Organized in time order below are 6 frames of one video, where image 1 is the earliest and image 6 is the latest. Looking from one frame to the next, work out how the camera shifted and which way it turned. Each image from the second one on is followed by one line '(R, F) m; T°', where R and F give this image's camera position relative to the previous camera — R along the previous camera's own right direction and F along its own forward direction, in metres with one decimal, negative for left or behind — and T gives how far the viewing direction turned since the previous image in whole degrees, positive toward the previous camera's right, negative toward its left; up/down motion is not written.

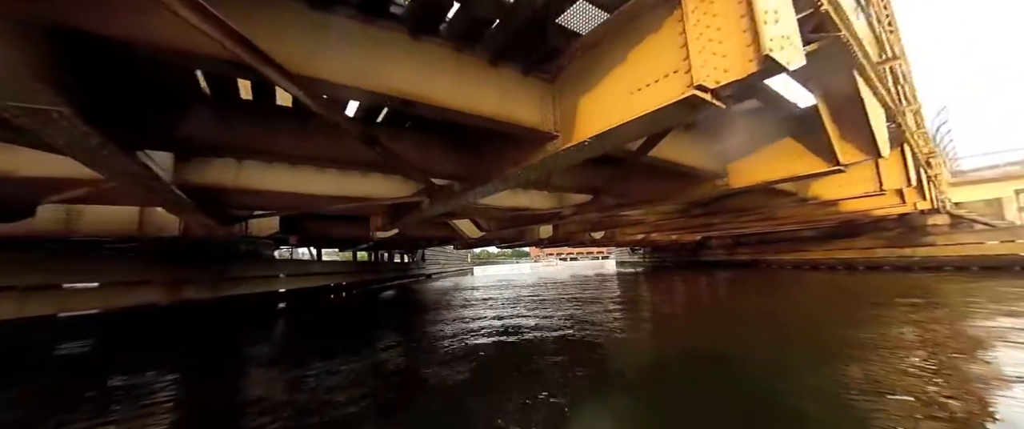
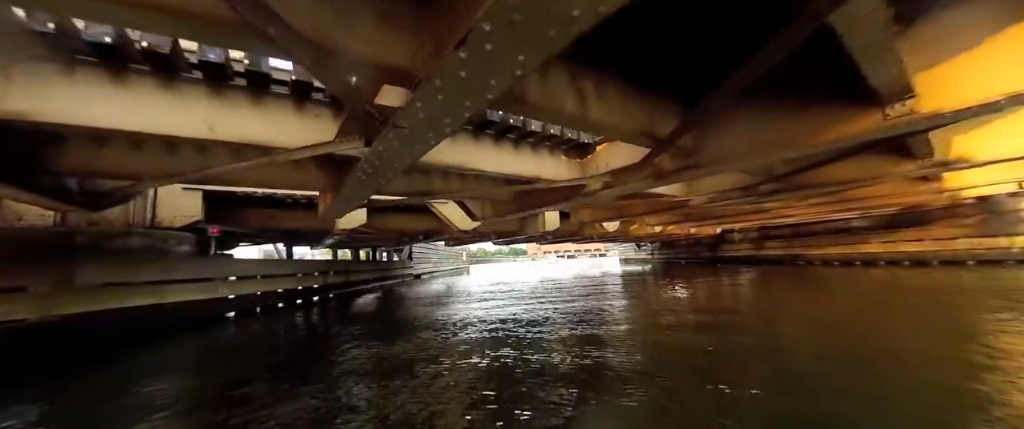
(-0.1, +1.7) m; +1°
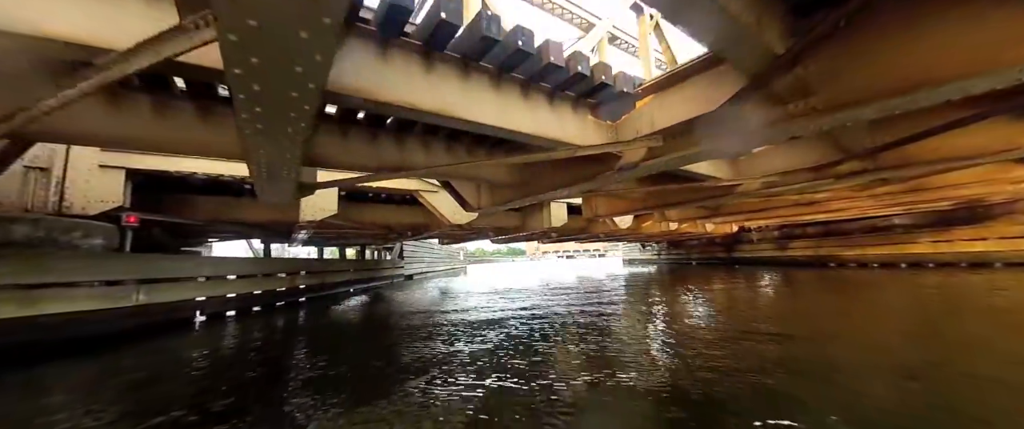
(0.0, +1.0) m; 0°
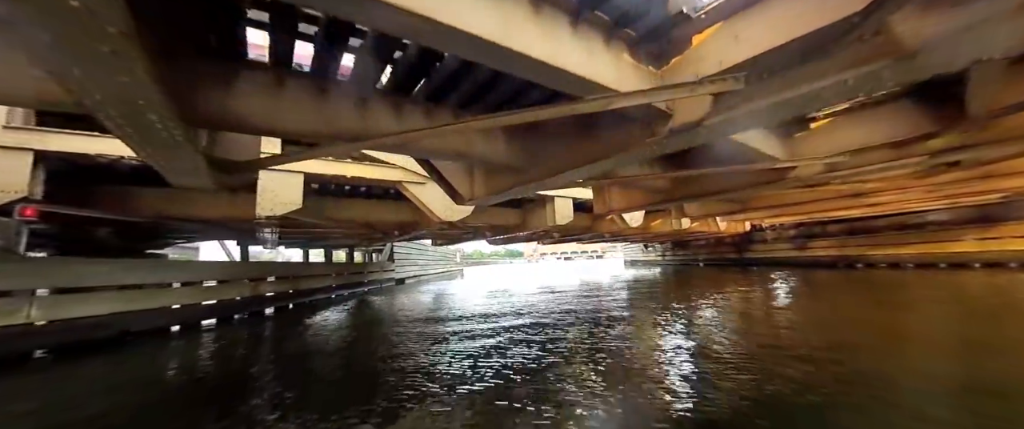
(0.0, +0.7) m; 0°
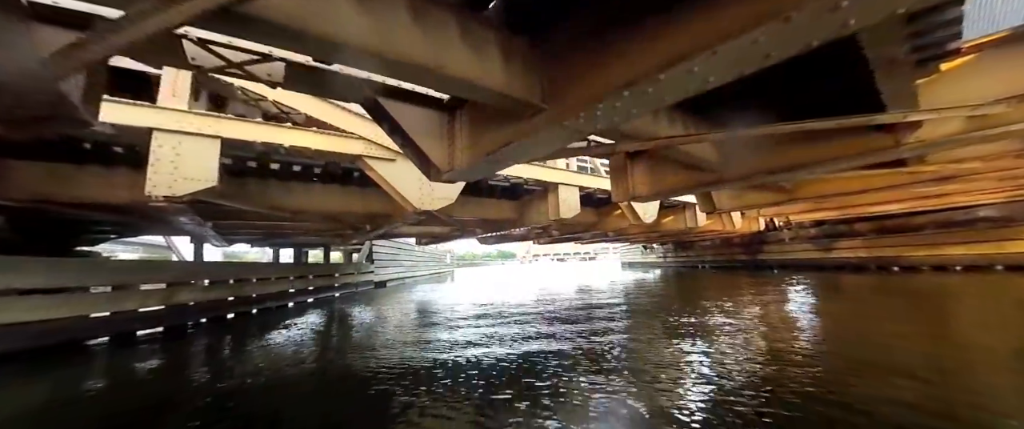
(0.0, +1.0) m; +1°
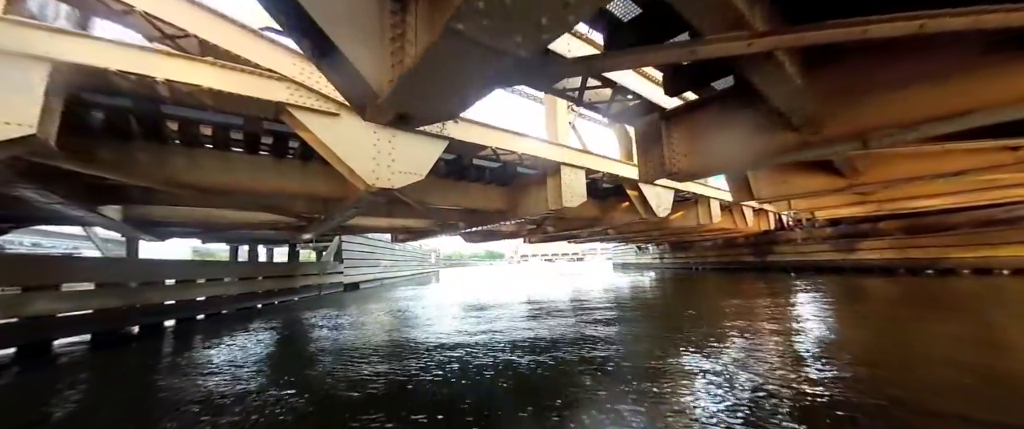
(0.0, +0.9) m; +2°
